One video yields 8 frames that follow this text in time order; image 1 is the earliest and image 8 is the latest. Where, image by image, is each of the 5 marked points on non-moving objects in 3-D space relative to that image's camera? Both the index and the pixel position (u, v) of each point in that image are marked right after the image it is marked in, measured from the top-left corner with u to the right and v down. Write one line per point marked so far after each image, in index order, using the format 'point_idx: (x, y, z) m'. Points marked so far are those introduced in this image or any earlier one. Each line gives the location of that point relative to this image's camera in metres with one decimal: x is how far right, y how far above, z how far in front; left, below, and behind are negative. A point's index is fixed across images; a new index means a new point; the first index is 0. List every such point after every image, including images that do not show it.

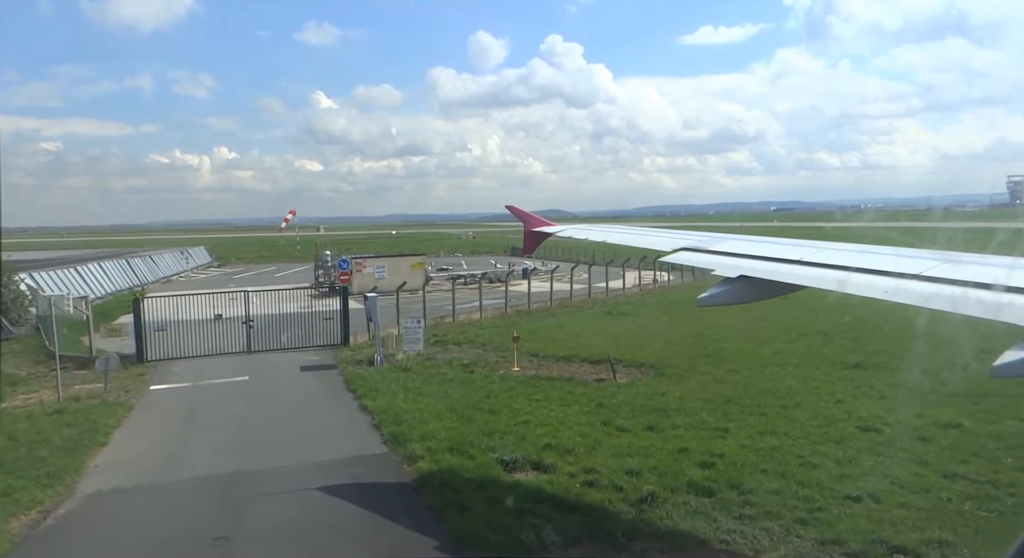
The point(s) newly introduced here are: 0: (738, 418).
0: (+2.7, -1.6, +8.8) m
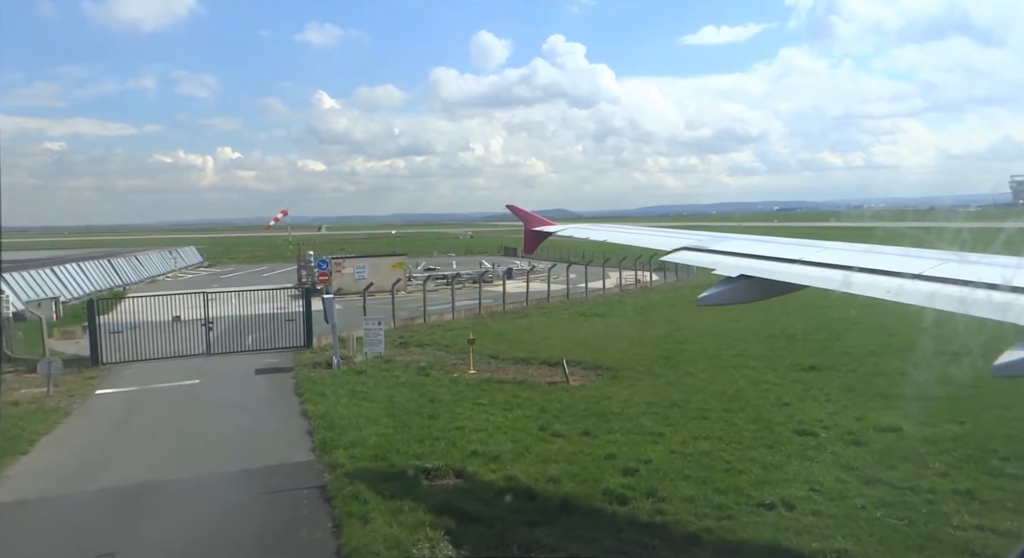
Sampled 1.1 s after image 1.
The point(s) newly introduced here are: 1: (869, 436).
0: (+1.9, -1.7, +8.7) m
1: (+3.8, -1.7, +7.9) m
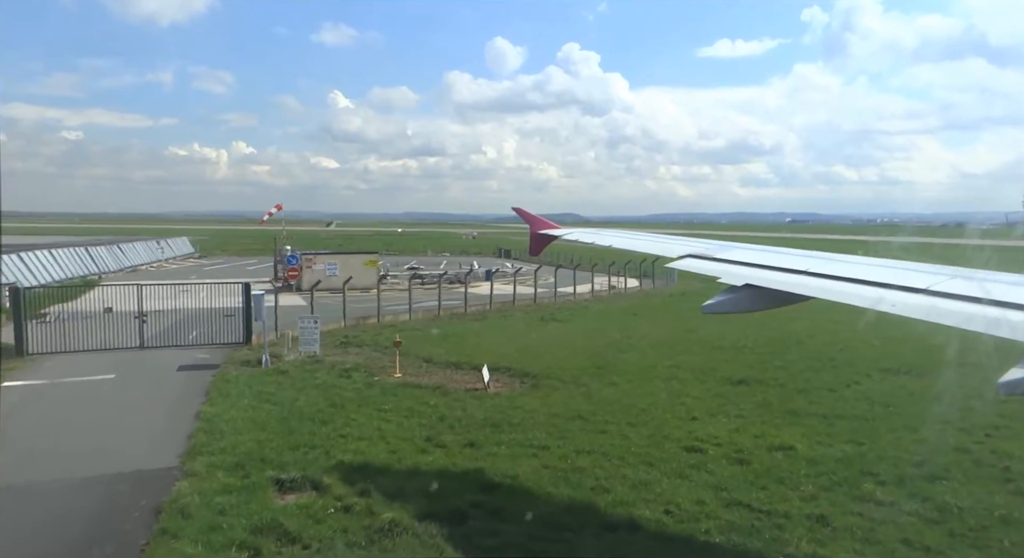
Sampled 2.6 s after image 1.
0: (+0.7, -1.8, +8.5) m
1: (+2.6, -1.8, +7.8) m
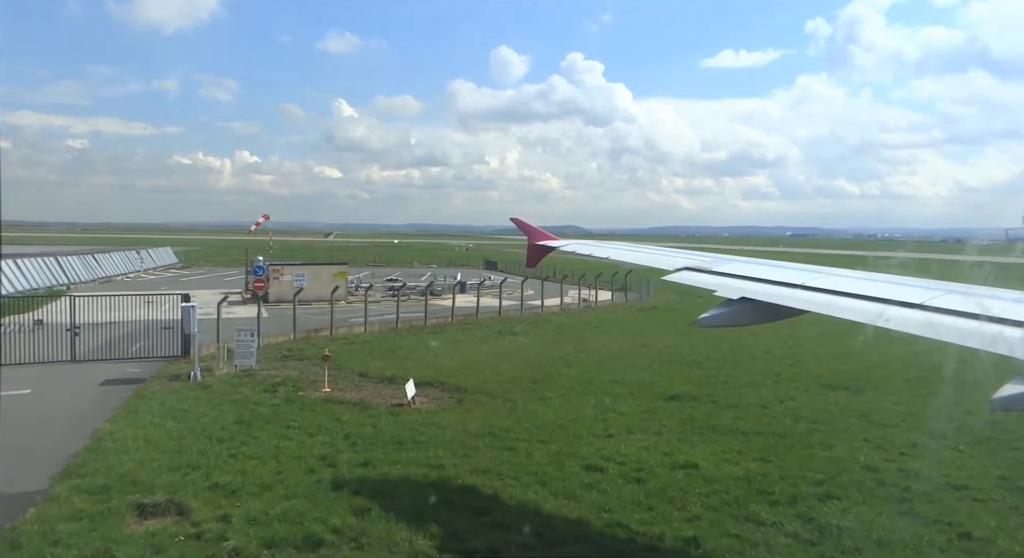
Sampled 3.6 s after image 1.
0: (-0.4, -1.9, +8.3) m
1: (+1.5, -2.0, +7.7) m
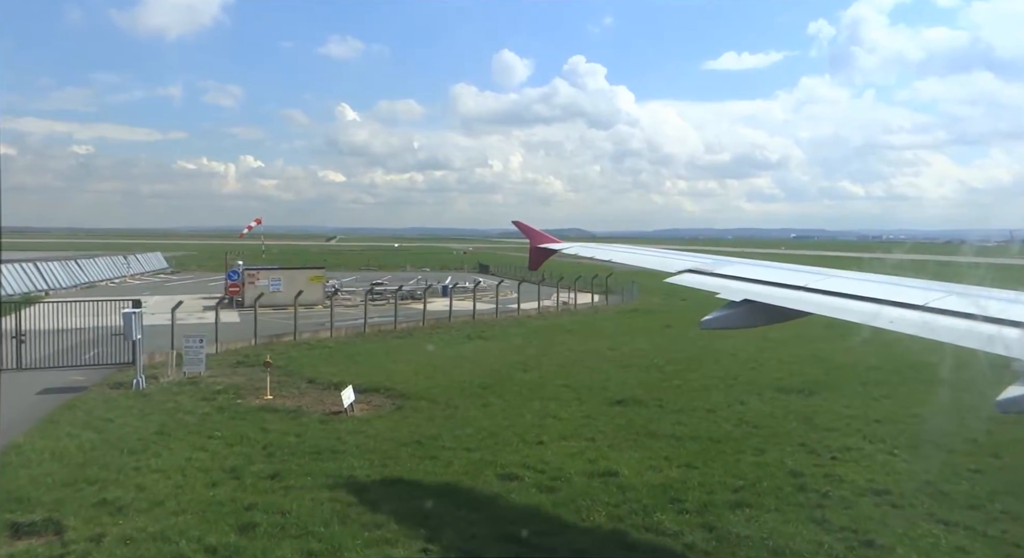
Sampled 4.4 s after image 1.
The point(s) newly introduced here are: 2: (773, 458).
0: (-1.3, -2.0, +8.1) m
1: (+0.6, -2.0, +7.5) m
2: (+3.3, -2.2, +9.4) m
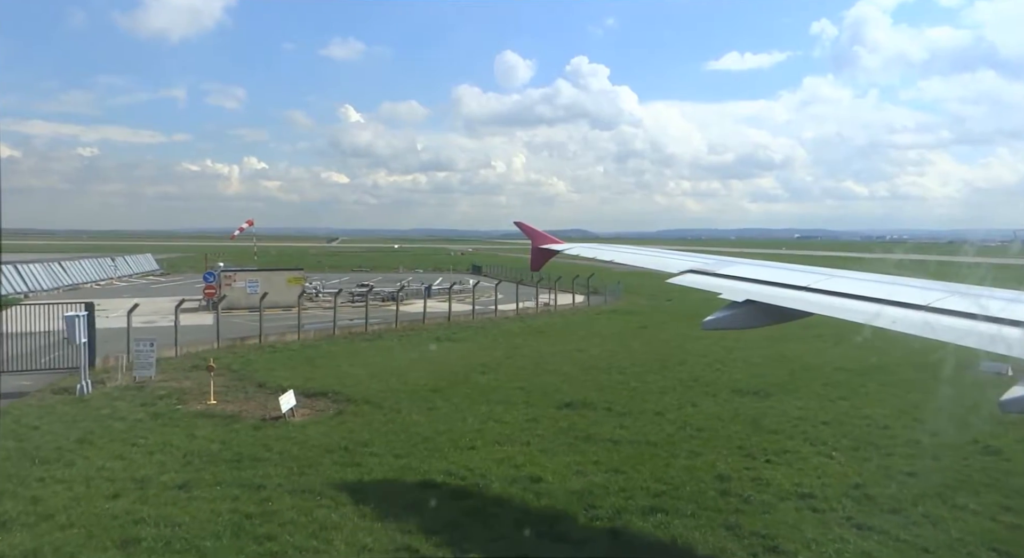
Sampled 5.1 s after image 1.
0: (-2.1, -2.0, +7.9) m
1: (-0.2, -2.1, +7.4) m
2: (+2.4, -2.3, +9.3) m
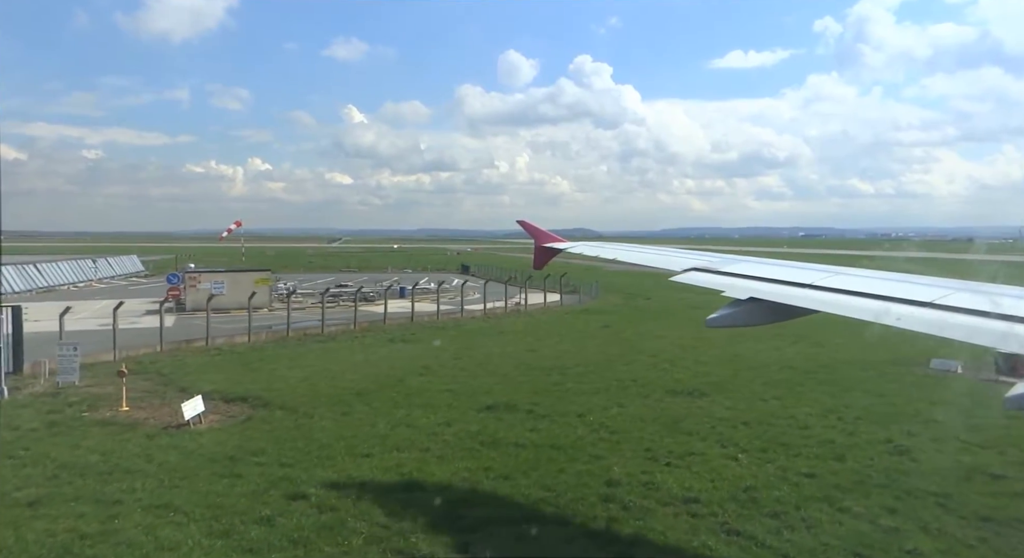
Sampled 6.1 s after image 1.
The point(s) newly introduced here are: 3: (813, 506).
0: (-3.3, -2.1, +7.7) m
1: (-1.4, -2.1, +7.2) m
2: (+1.1, -2.3, +9.2) m
3: (+3.1, -2.4, +7.8) m
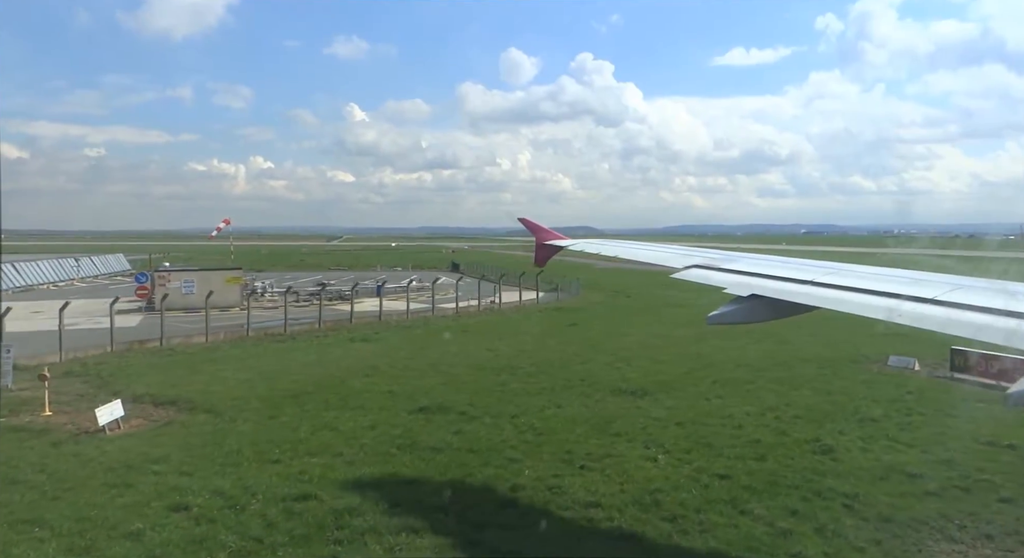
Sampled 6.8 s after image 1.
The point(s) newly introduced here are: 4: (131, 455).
0: (-4.4, -2.1, +7.4) m
1: (-2.4, -2.1, +7.0) m
2: (+0.1, -2.3, +9.1) m
3: (+2.1, -2.4, +7.7) m
4: (-4.6, -2.2, +9.3) m
